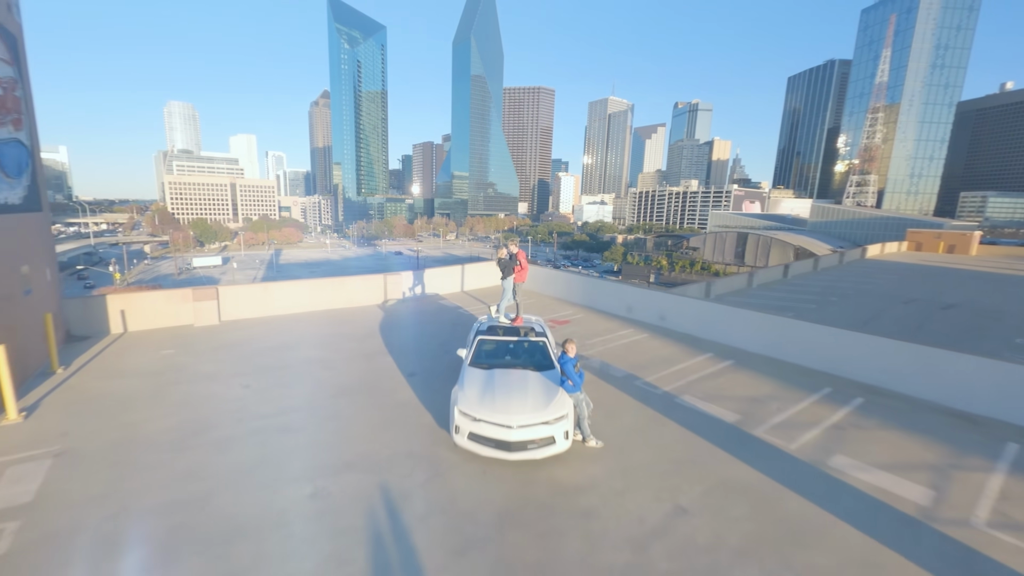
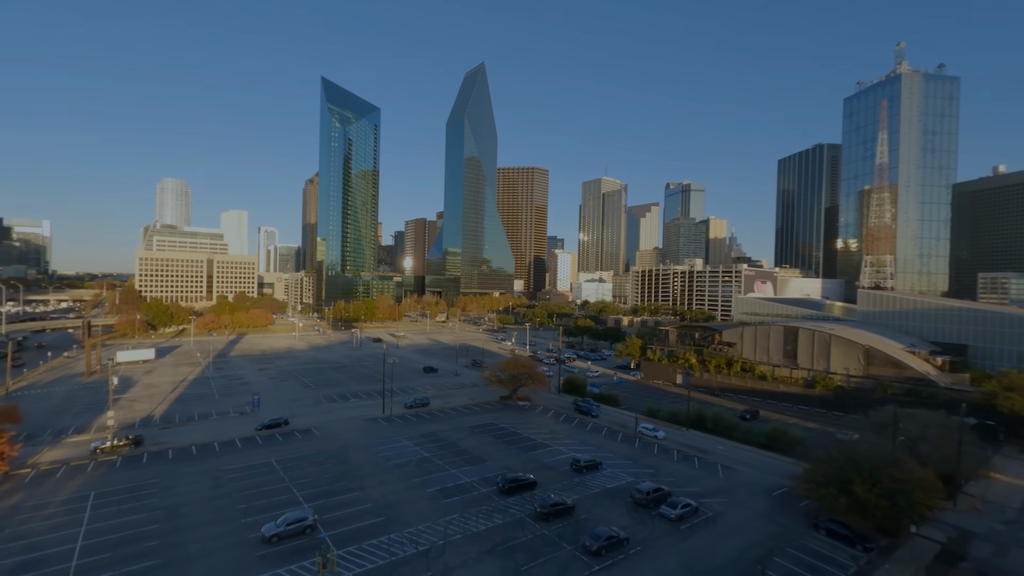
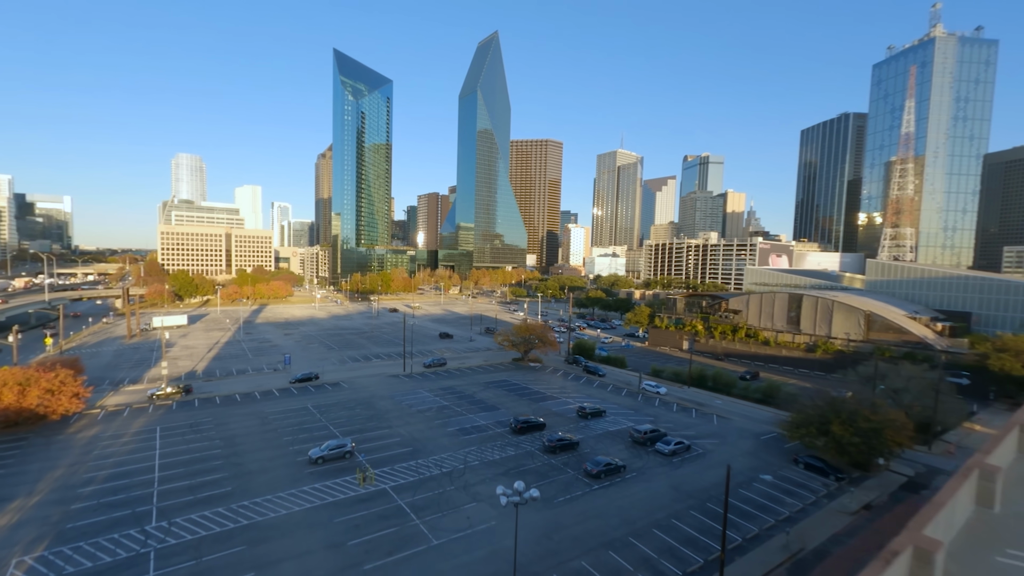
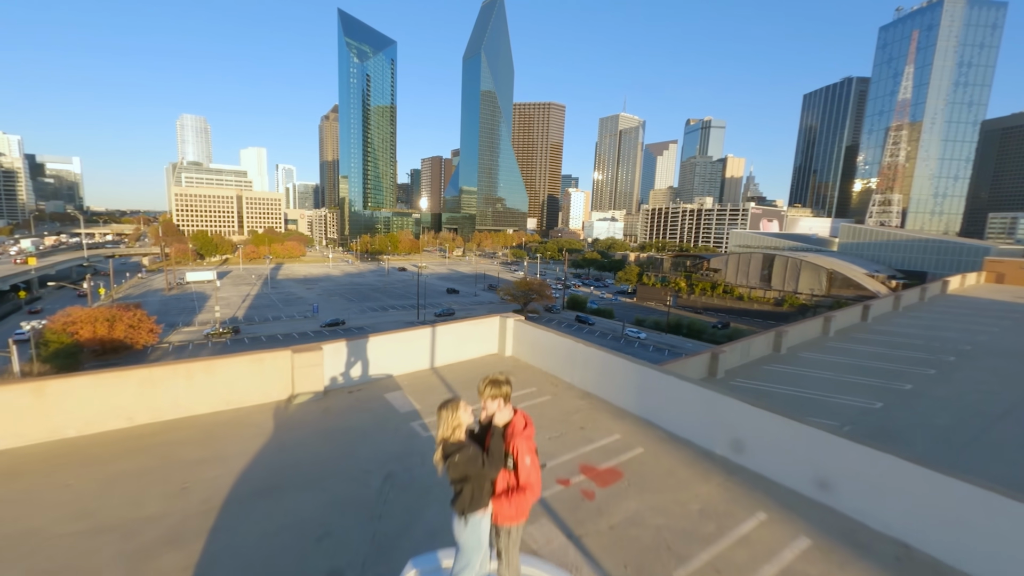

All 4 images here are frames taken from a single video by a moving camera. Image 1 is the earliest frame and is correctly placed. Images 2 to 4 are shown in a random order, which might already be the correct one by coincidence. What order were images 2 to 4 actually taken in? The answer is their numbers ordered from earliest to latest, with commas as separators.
4, 3, 2
